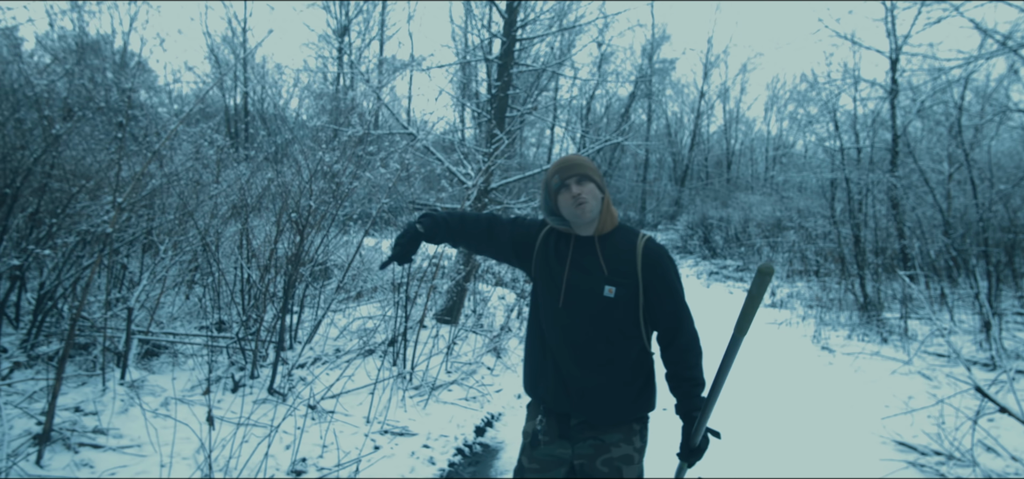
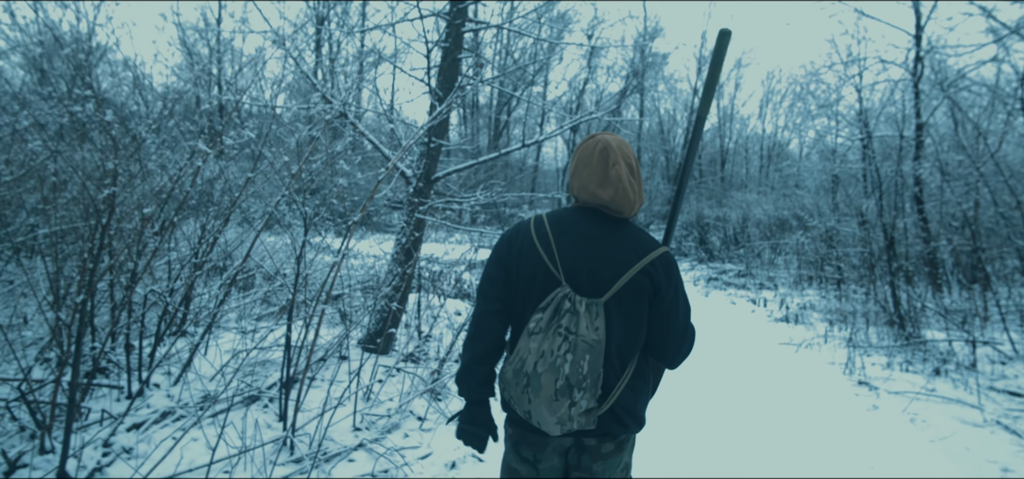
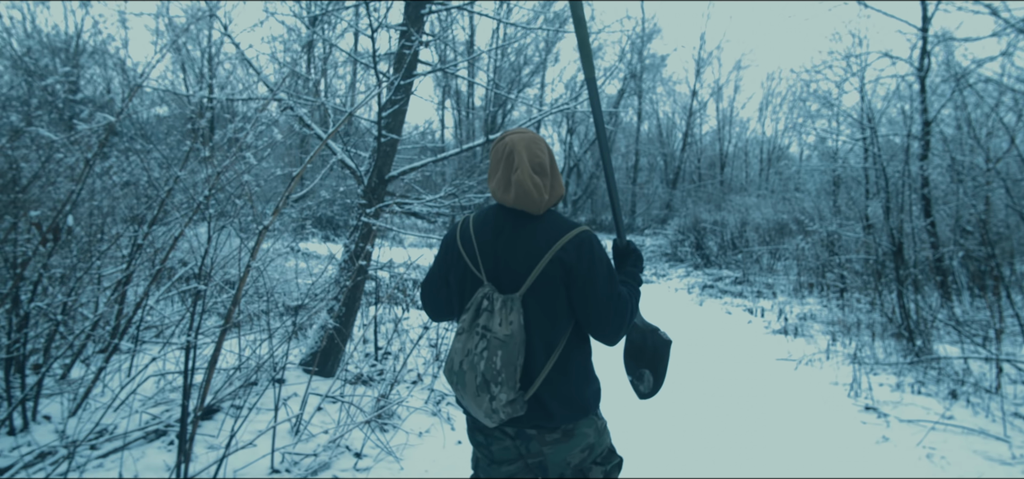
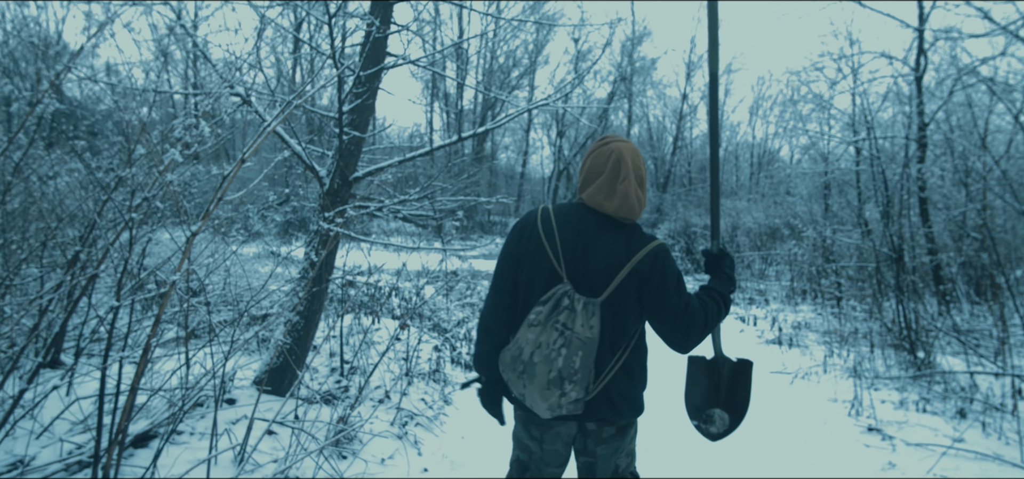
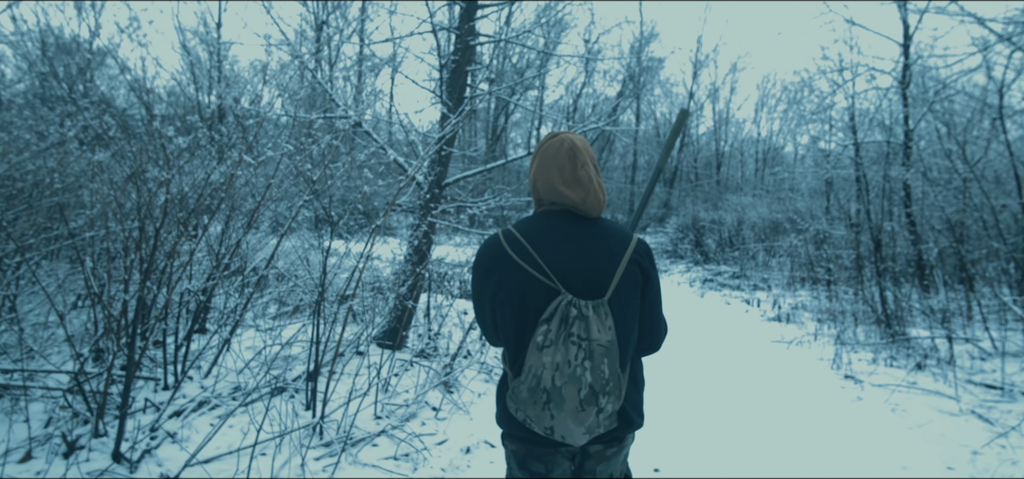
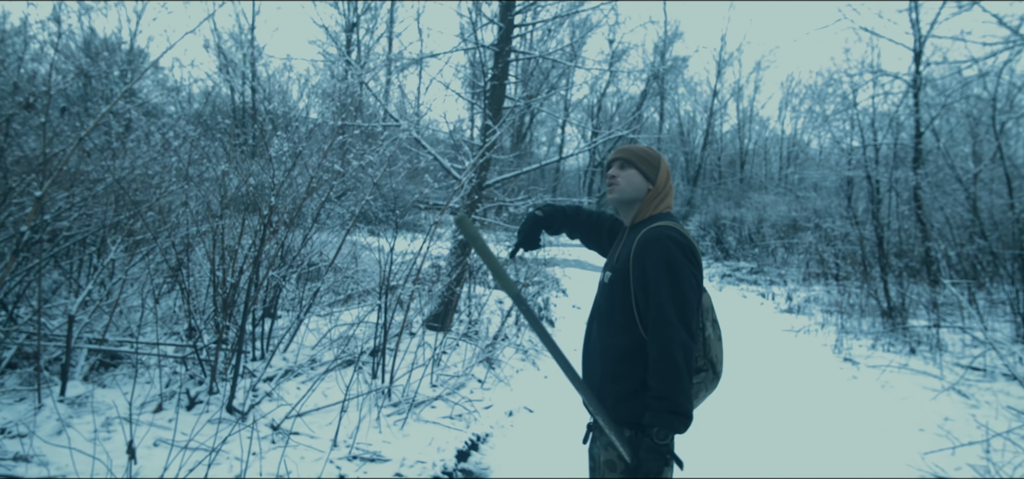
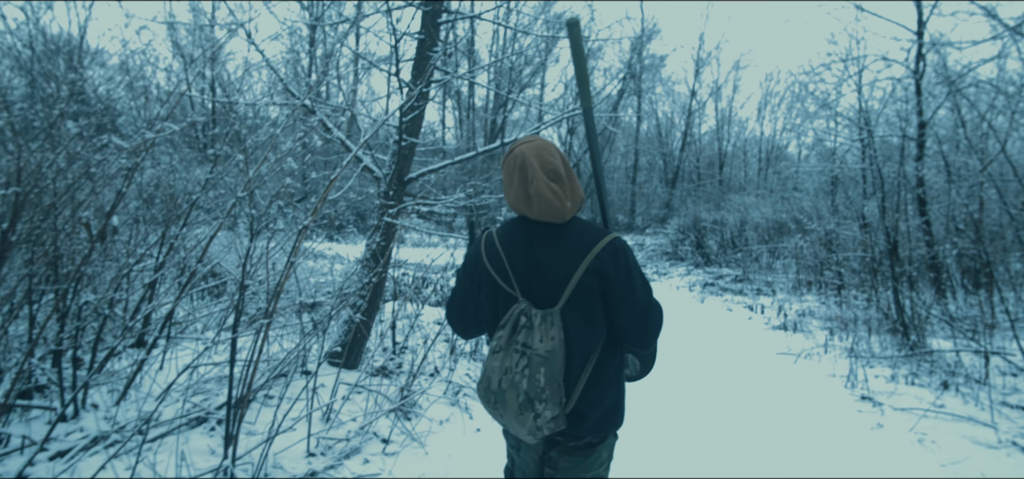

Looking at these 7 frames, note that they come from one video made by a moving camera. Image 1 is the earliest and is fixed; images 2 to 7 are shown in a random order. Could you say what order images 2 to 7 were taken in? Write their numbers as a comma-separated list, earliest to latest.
6, 5, 2, 7, 3, 4
